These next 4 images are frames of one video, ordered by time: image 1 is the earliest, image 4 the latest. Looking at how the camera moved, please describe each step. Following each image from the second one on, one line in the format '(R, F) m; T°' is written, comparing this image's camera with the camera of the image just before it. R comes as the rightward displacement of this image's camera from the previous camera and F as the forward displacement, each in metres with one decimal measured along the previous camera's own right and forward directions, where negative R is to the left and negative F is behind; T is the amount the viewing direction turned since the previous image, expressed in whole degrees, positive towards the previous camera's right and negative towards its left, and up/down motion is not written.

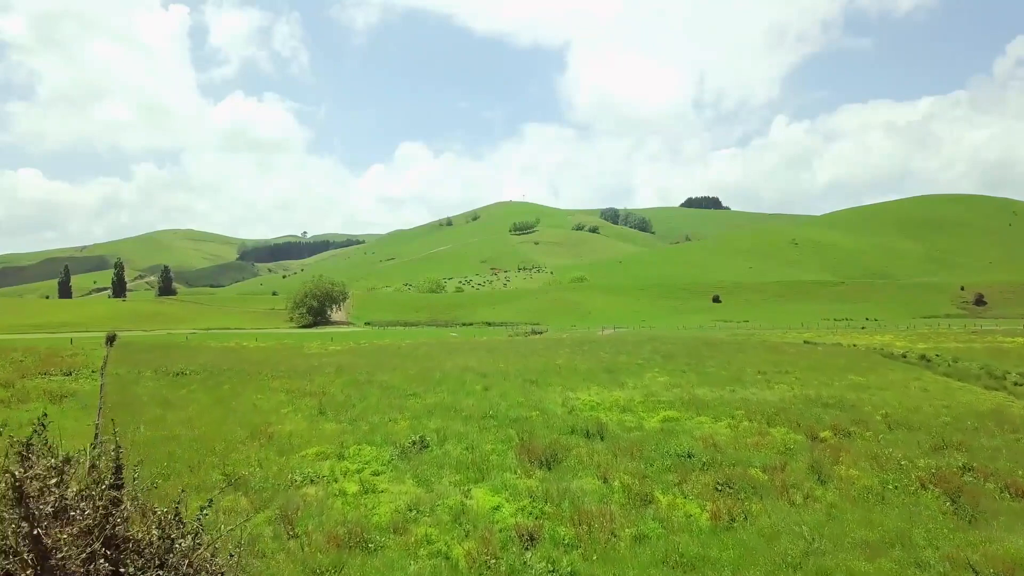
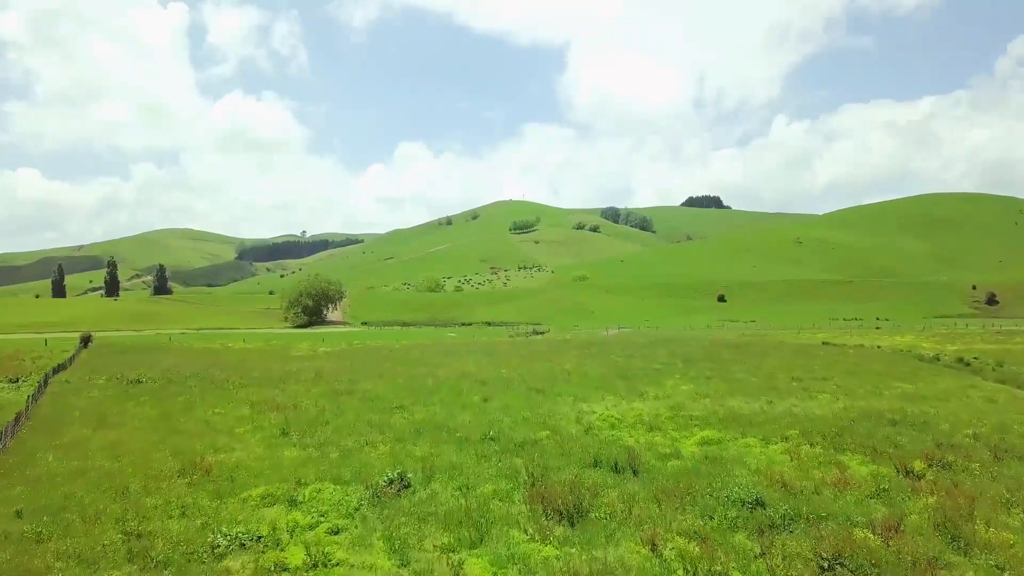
(-0.2, +4.5) m; 0°
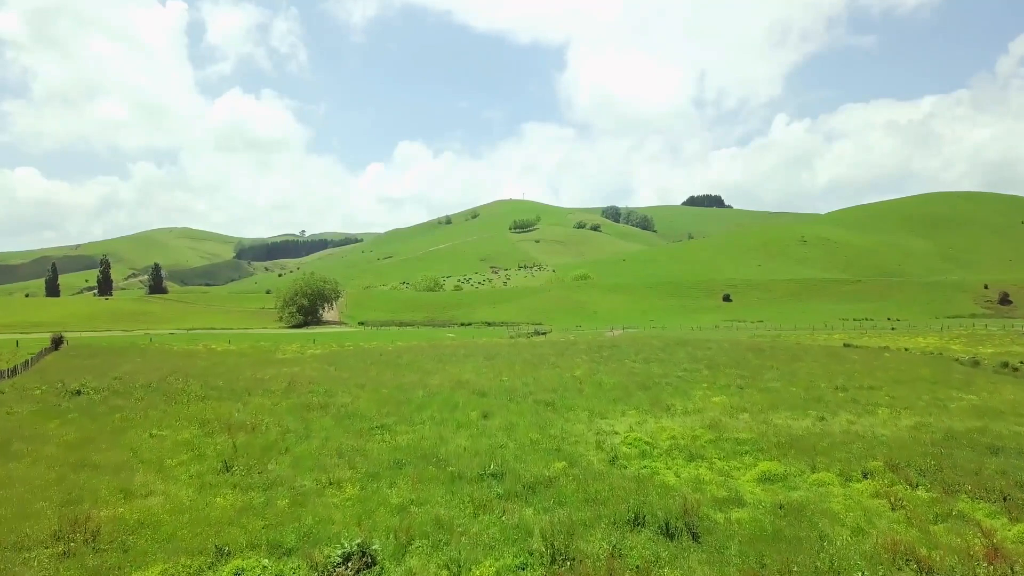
(-0.2, +4.5) m; 0°
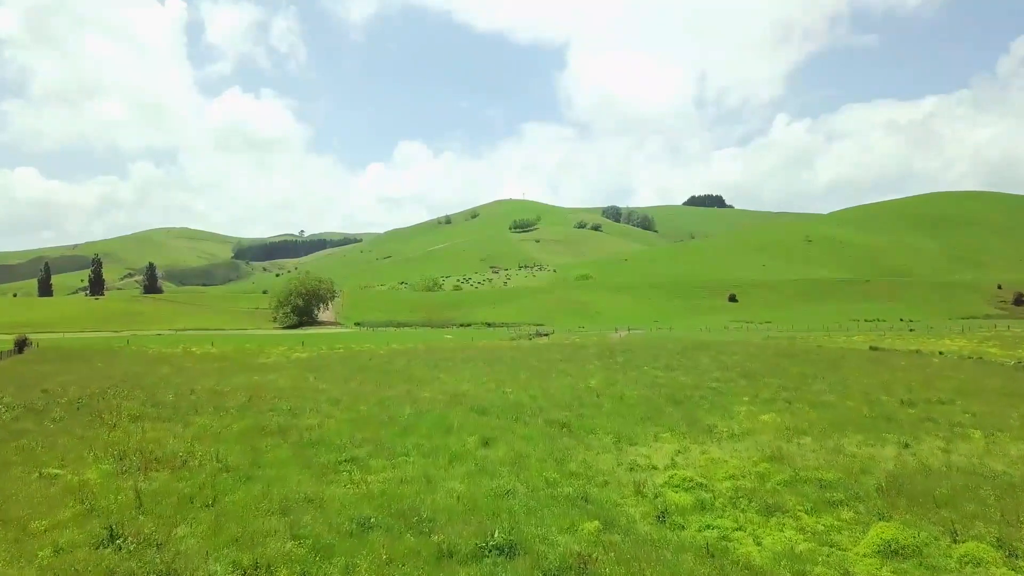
(-0.3, +4.9) m; 0°
